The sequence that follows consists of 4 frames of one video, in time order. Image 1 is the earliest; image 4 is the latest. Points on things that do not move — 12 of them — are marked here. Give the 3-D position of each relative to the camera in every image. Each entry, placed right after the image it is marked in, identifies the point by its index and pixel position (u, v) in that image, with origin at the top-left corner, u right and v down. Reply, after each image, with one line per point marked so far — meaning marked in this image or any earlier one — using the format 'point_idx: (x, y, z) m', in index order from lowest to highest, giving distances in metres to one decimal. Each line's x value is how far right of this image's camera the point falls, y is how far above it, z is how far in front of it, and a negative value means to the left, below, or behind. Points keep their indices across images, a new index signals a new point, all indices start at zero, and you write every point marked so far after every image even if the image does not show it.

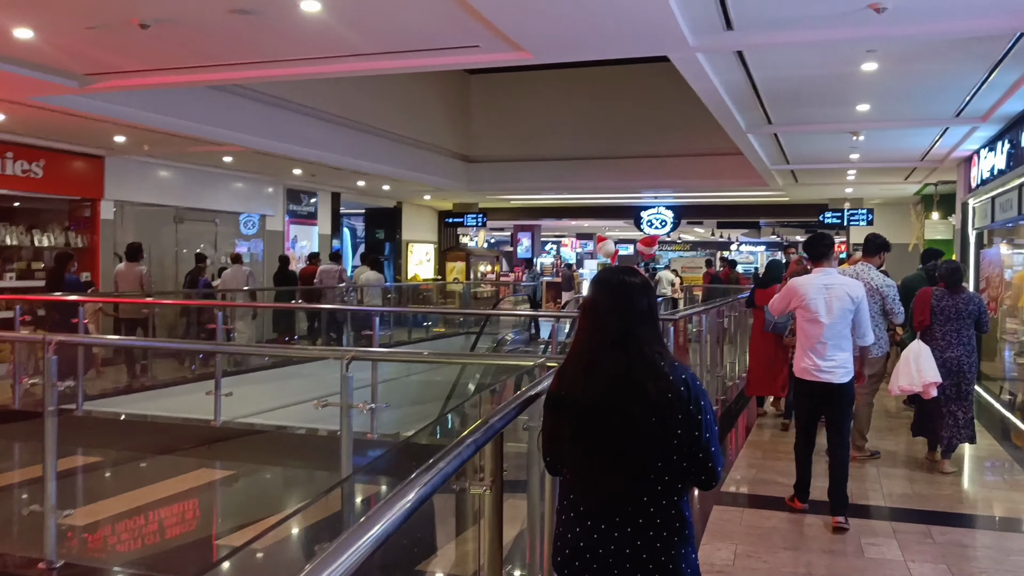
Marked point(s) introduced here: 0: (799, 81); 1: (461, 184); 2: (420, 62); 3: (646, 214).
0: (+2.1, +1.5, +5.6) m
1: (-1.0, +2.0, +14.3) m
2: (-0.7, +1.7, +5.7) m
3: (+2.8, +1.6, +16.1) m
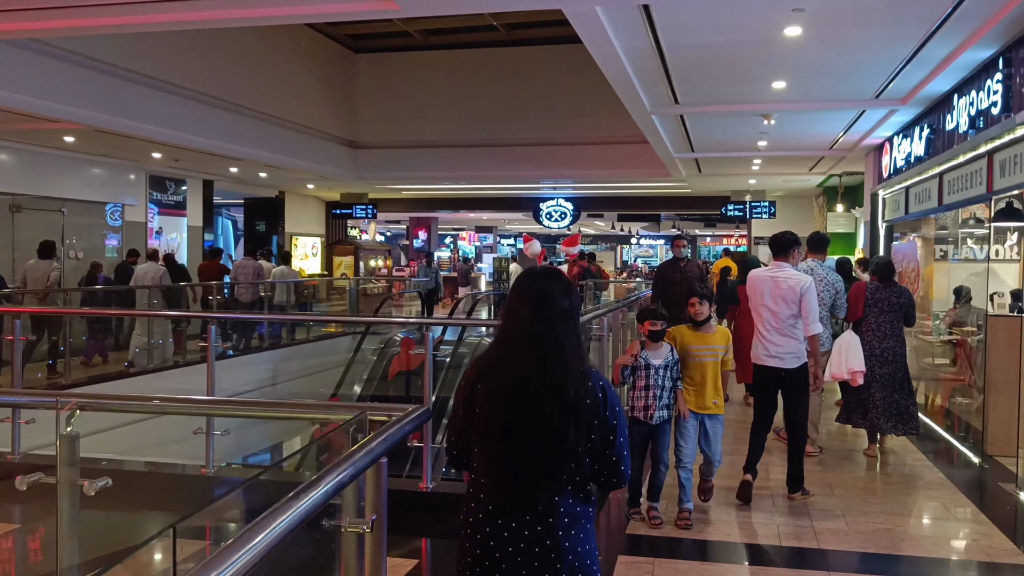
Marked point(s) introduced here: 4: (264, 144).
0: (+1.3, +1.5, +4.9) m
1: (-2.9, +2.0, +13.2) m
2: (-1.5, +1.7, +4.6) m
3: (+0.7, +1.6, +15.4) m
4: (-3.5, +2.0, +10.8) m
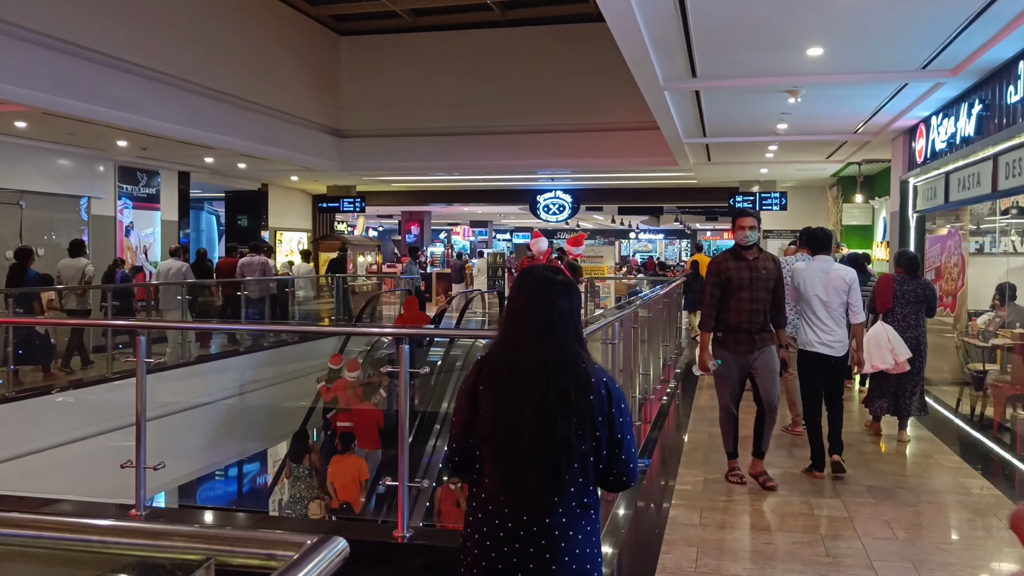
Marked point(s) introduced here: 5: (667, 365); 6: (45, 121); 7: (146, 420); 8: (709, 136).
0: (+1.2, +1.5, +4.1) m
1: (-2.9, +2.1, +12.4) m
2: (-1.5, +1.7, +3.9) m
3: (+0.6, +1.7, +14.6) m
4: (-3.6, +2.1, +10.0) m
5: (+1.6, -0.8, +8.0) m
6: (-4.9, +1.8, +8.1) m
7: (-1.7, -0.6, +3.4) m
8: (+2.2, +1.7, +8.4) m
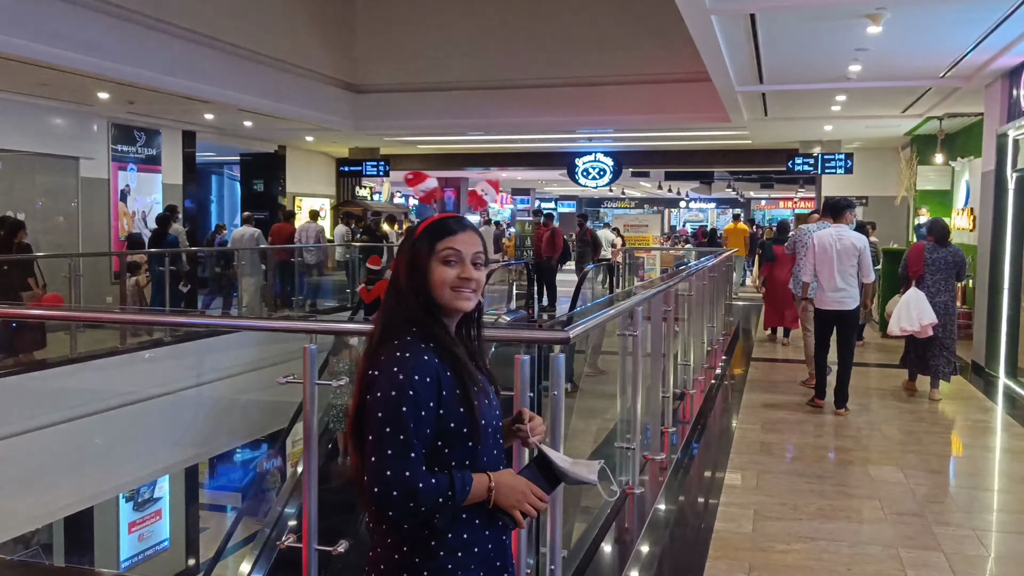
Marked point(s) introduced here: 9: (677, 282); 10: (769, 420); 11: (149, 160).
0: (+1.2, +1.6, +2.9) m
1: (-2.5, +2.5, +11.4) m
2: (-1.6, +1.8, +2.8) m
3: (+1.2, +2.2, +13.4) m
4: (-3.3, +2.4, +9.1) m
5: (+1.8, -0.6, +6.8) m
6: (-4.7, +2.1, +7.3) m
7: (-1.8, -0.5, +2.5) m
8: (+2.4, +1.9, +7.1) m
9: (+1.0, 0.0, +4.9) m
10: (+1.8, -1.0, +5.5) m
11: (-5.2, +1.8, +11.1) m
